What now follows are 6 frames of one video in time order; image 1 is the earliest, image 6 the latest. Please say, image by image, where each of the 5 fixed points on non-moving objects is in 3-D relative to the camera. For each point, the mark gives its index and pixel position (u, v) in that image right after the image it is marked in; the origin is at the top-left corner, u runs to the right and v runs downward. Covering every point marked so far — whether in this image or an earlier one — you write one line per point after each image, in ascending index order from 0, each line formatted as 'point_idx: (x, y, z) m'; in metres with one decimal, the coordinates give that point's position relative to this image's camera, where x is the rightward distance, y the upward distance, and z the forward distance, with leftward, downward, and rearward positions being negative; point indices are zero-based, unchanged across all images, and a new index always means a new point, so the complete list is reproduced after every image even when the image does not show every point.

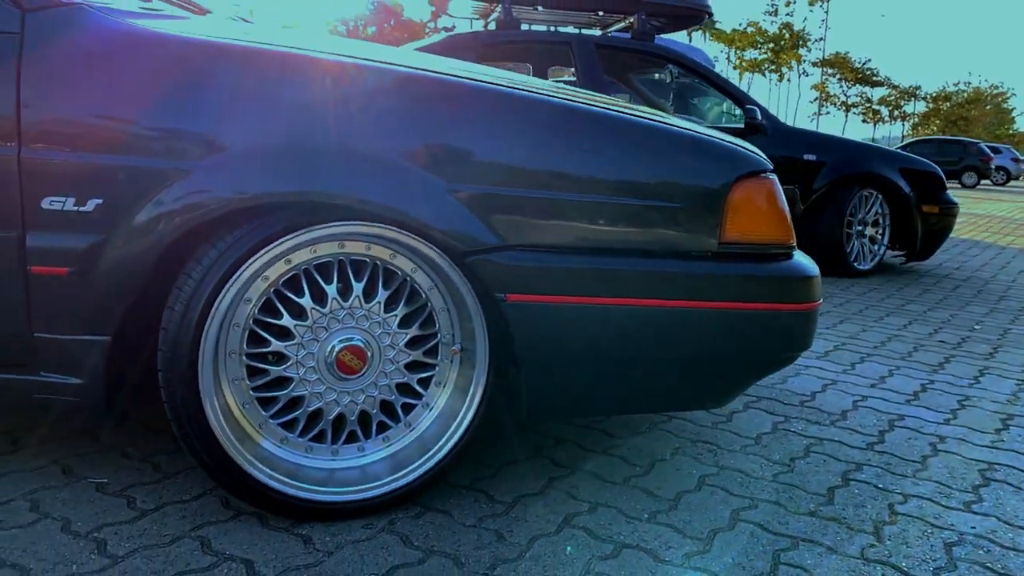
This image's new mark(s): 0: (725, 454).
0: (+0.6, -0.5, +2.4) m
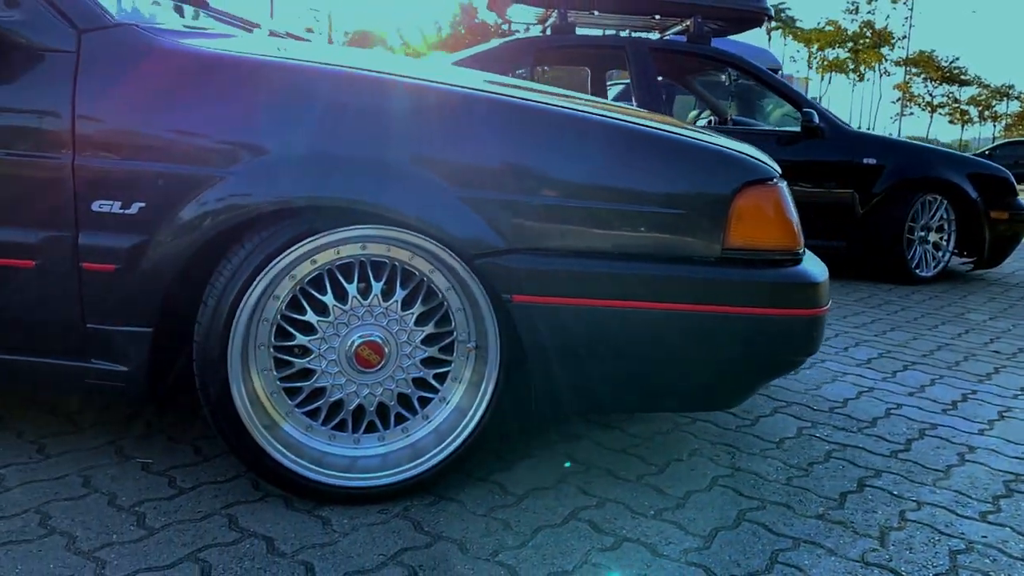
0: (+0.7, -0.5, +2.4) m
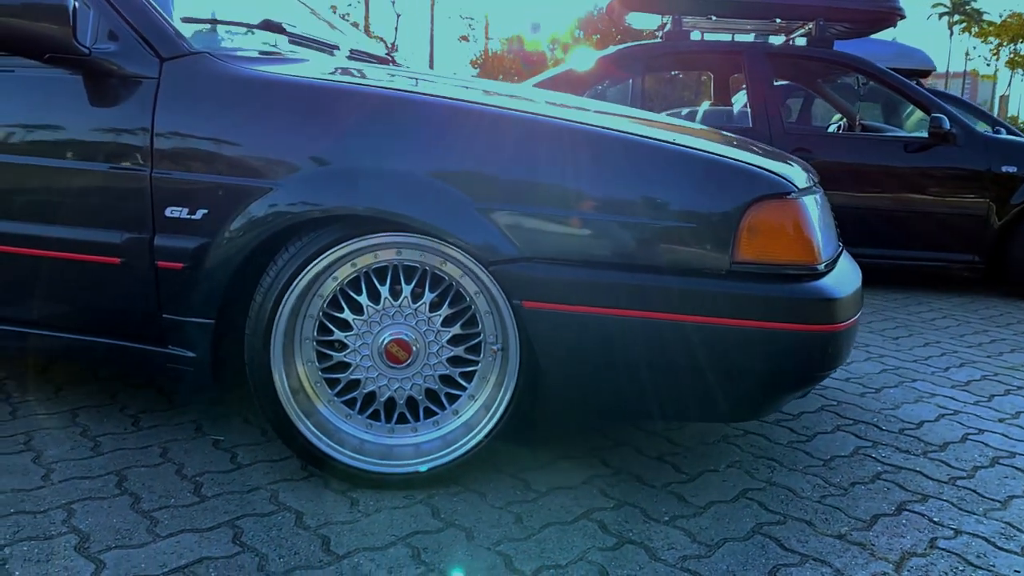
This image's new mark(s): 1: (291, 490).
0: (+0.8, -0.5, +2.4) m
1: (-0.6, -0.5, +2.1) m
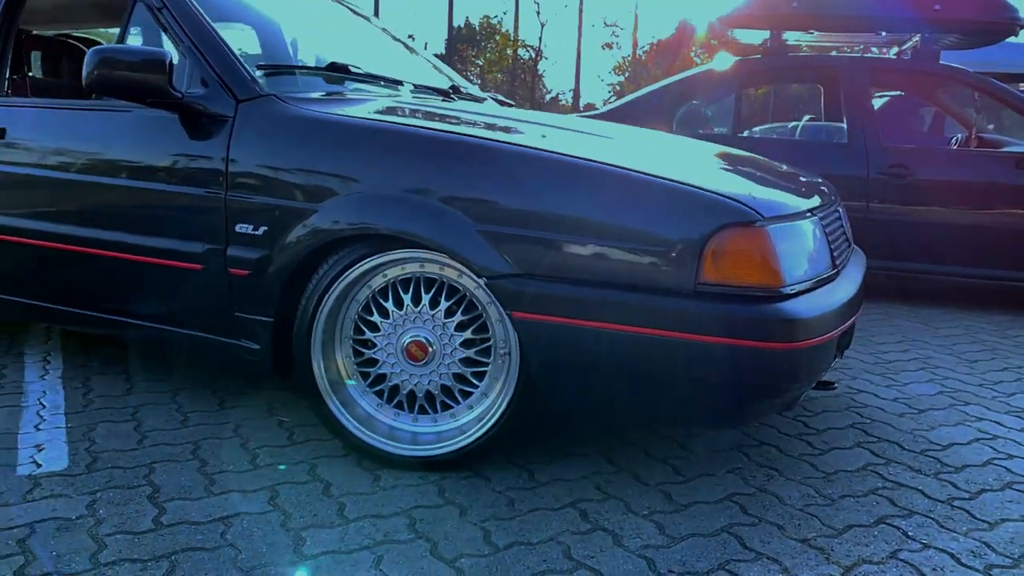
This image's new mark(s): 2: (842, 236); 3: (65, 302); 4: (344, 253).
0: (+0.8, -0.6, +2.5) m
1: (-0.6, -0.5, +2.5) m
2: (+1.1, +0.2, +2.8) m
3: (-1.6, -0.1, +3.0) m
4: (-0.5, +0.1, +2.4) m
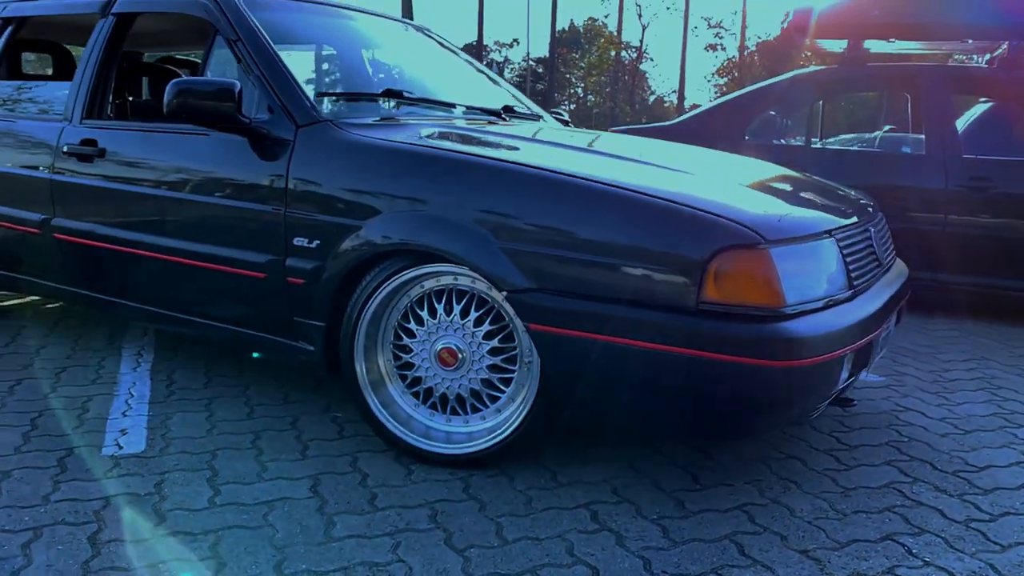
0: (+0.9, -0.7, +2.6) m
1: (-0.5, -0.6, +2.8) m
2: (+1.2, +0.1, +2.8) m
3: (-1.5, -0.1, +3.4) m
4: (-0.4, +0.1, +2.7) m
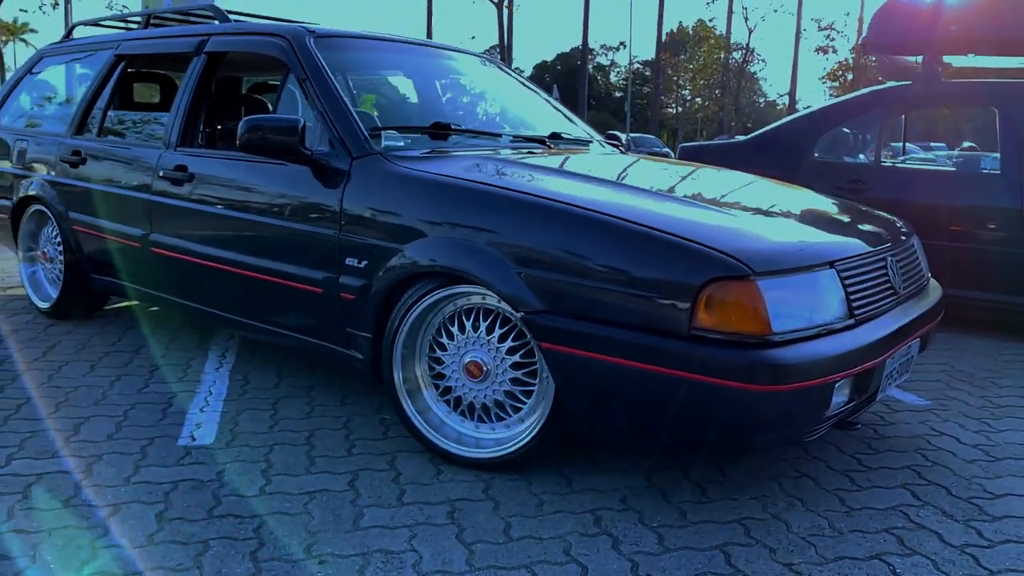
0: (+1.0, -0.7, +2.8) m
1: (-0.4, -0.6, +3.1) m
2: (+1.3, 0.0, +2.9) m
3: (-1.3, -0.1, +3.8) m
4: (-0.3, 0.0, +3.0) m
